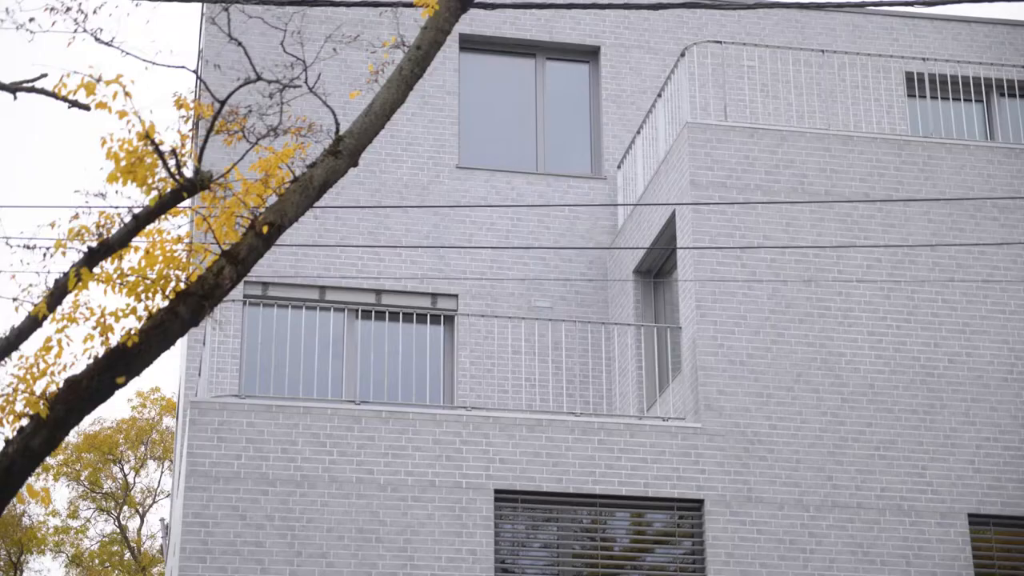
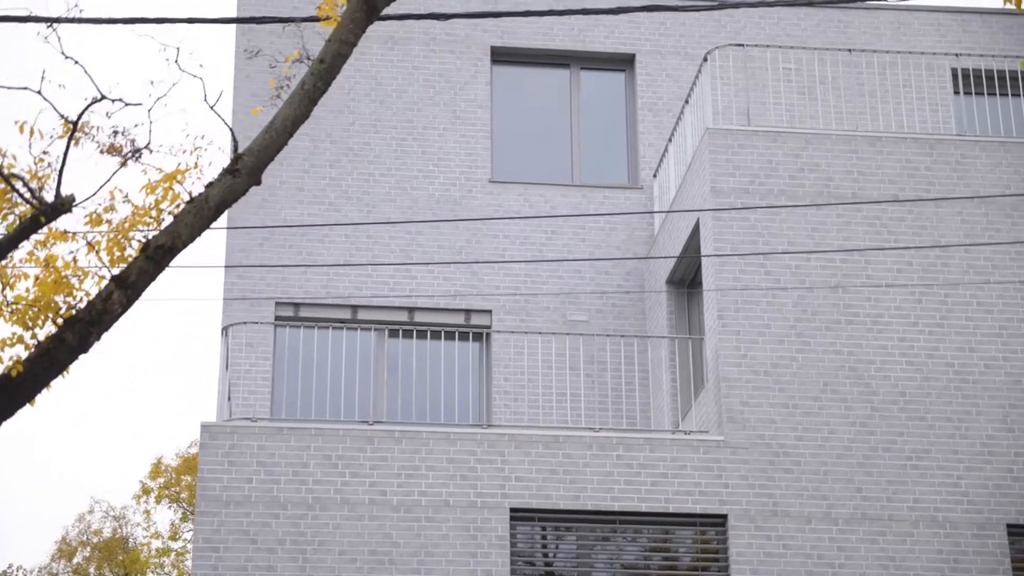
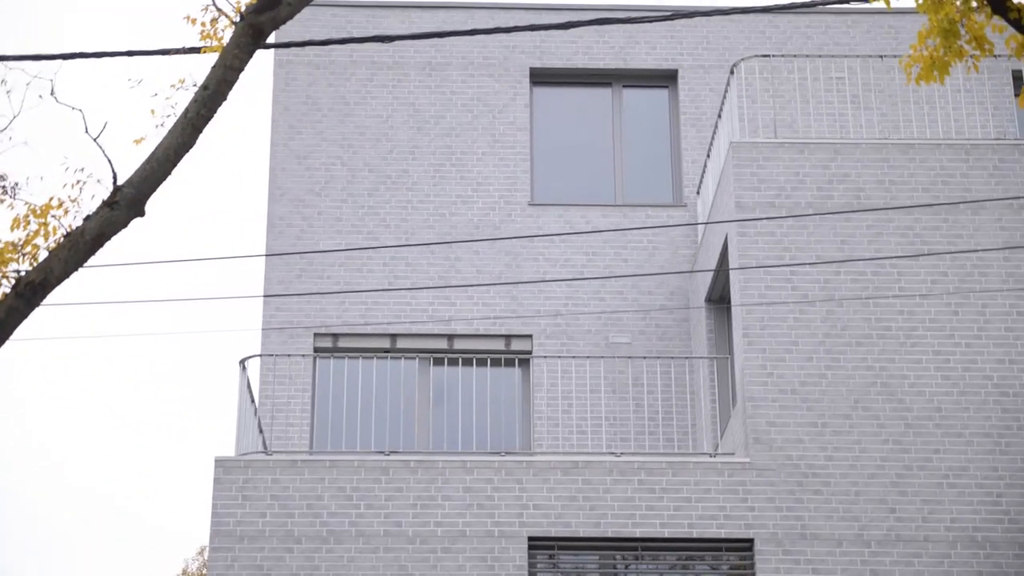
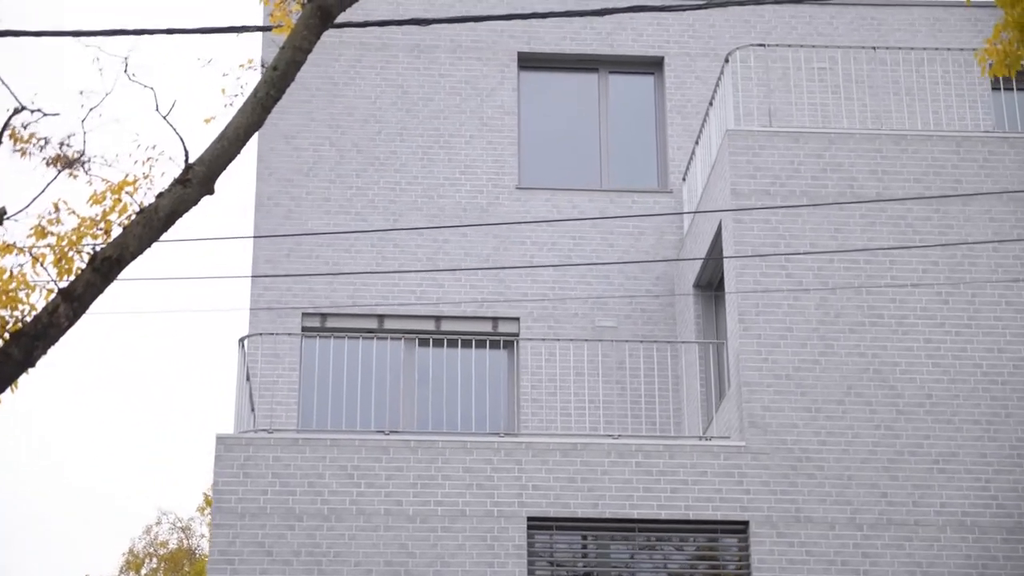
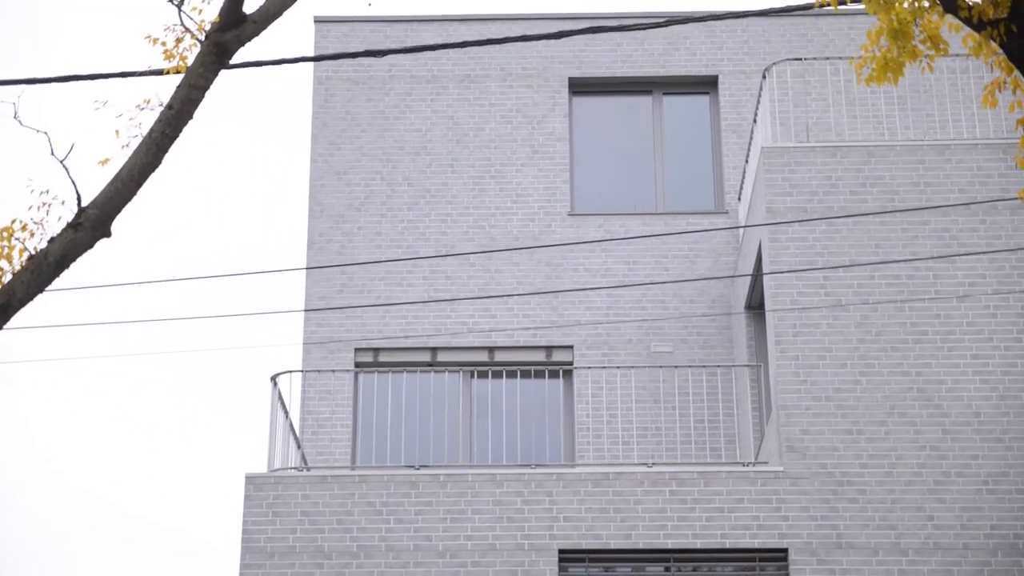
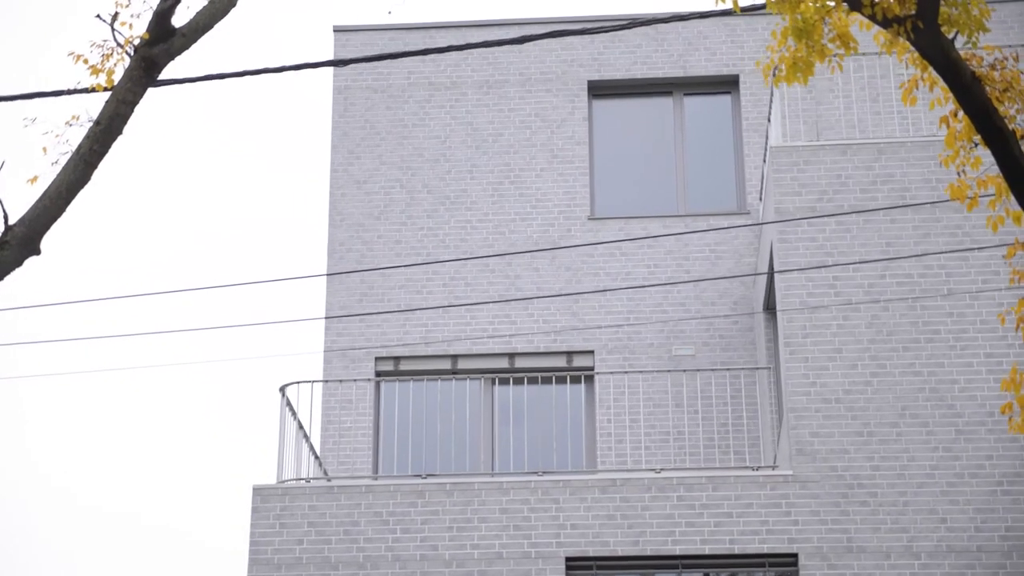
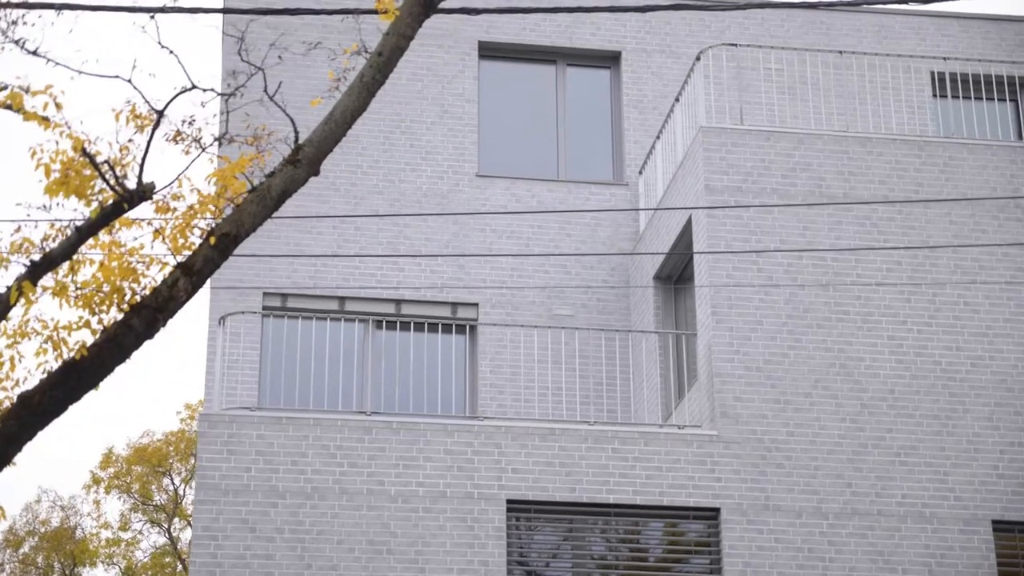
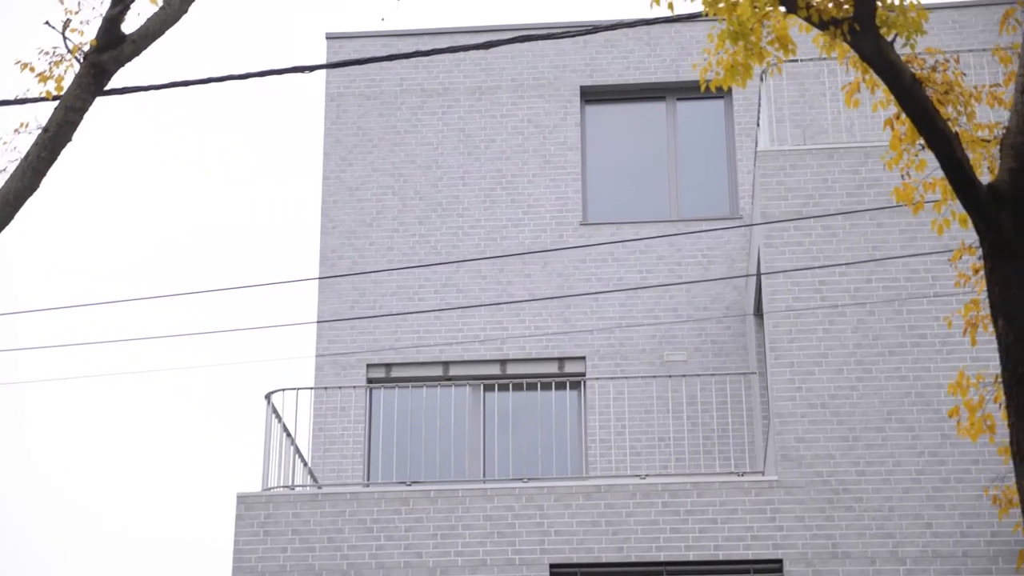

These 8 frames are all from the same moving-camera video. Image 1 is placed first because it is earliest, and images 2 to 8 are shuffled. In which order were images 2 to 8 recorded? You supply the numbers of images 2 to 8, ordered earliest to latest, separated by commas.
7, 2, 4, 3, 5, 6, 8
